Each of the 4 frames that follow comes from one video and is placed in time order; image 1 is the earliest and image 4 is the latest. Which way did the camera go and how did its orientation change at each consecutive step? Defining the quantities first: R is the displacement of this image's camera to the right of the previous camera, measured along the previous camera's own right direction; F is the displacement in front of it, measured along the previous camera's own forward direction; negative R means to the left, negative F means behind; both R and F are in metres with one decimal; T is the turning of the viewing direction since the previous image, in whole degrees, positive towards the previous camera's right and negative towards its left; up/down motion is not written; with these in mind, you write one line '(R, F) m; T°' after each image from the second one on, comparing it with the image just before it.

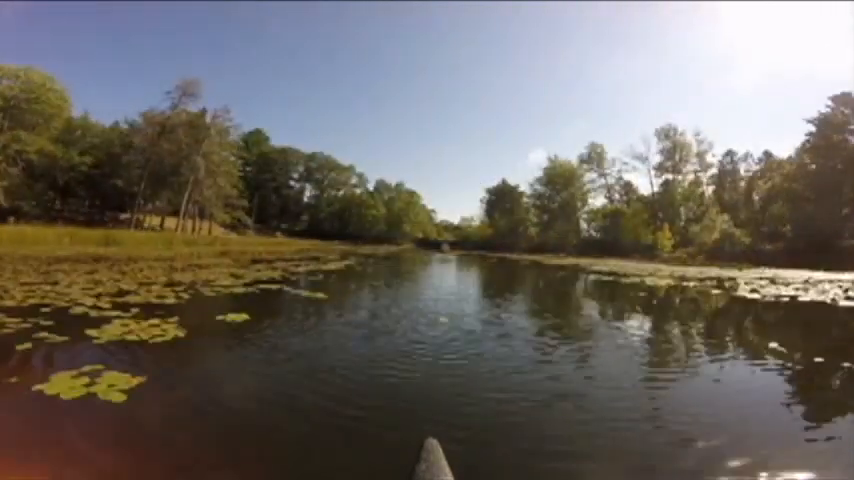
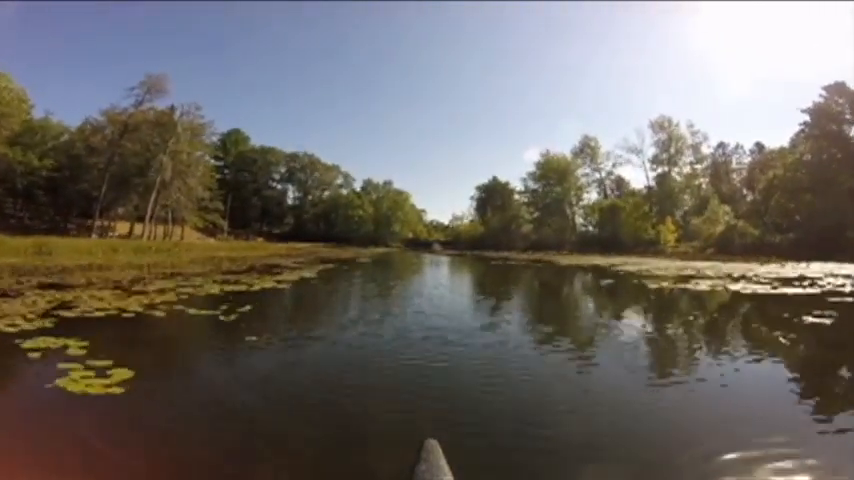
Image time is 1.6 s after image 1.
(+0.1, +1.1) m; +1°
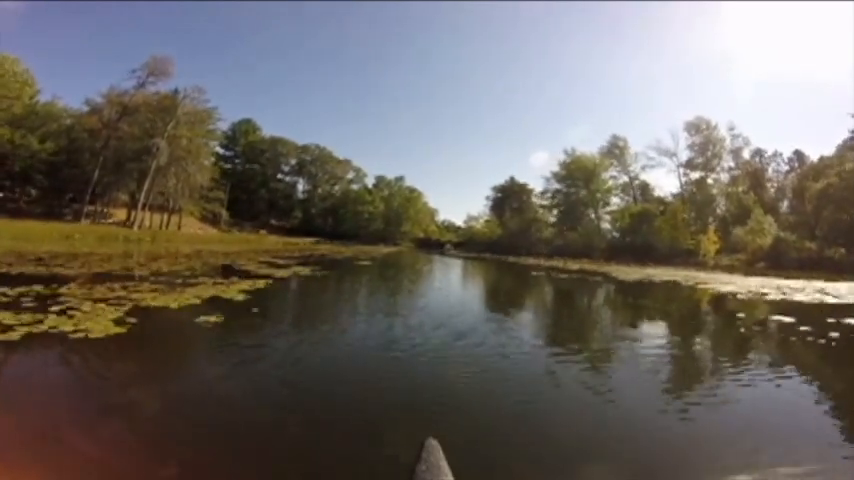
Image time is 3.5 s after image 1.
(+0.1, +1.5) m; -2°
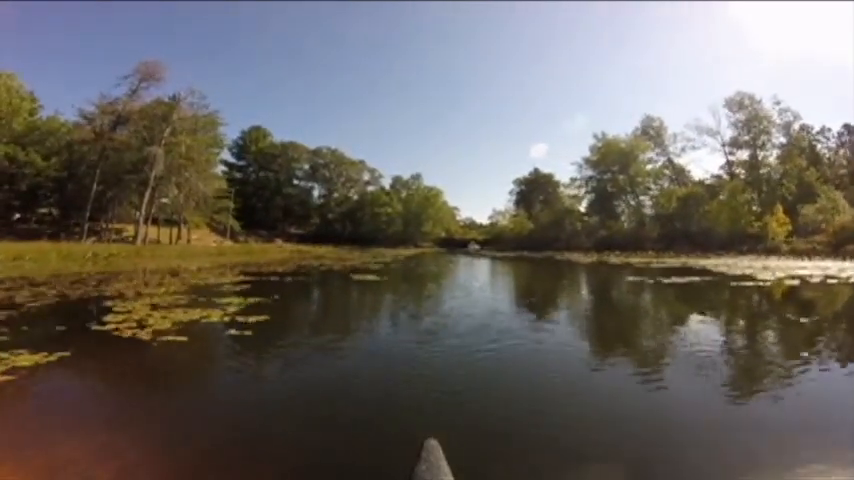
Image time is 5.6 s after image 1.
(0.0, +1.6) m; -2°
